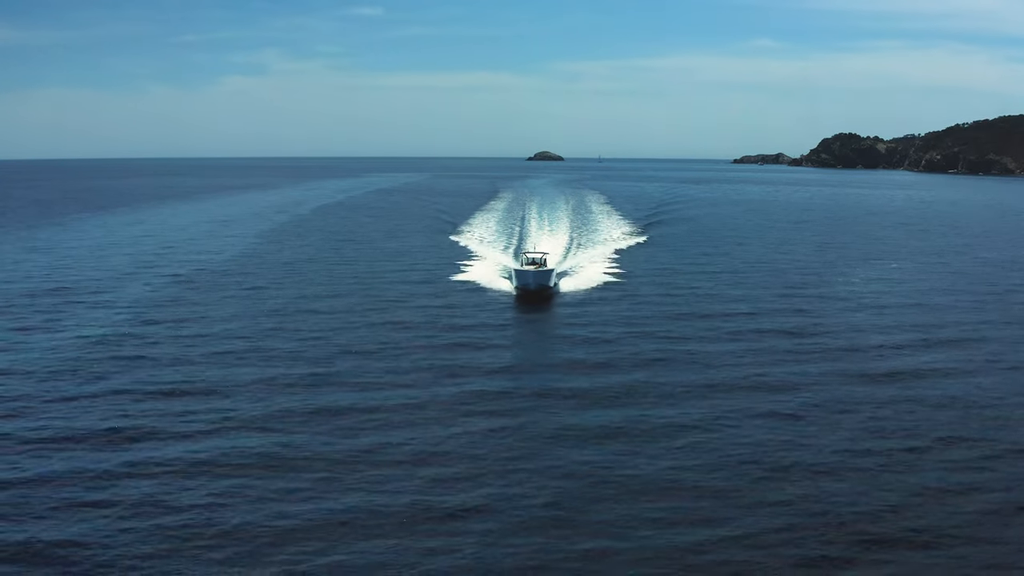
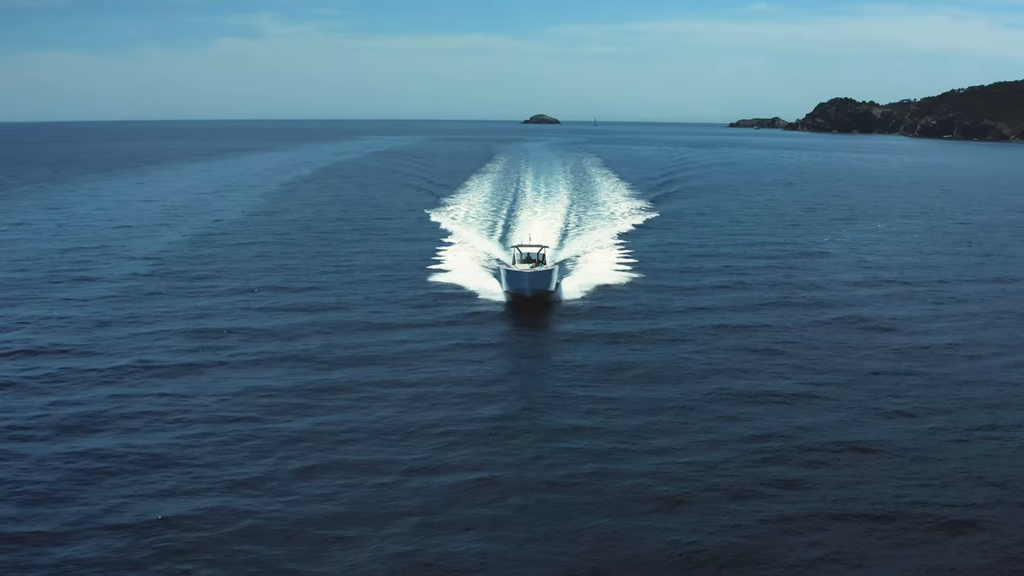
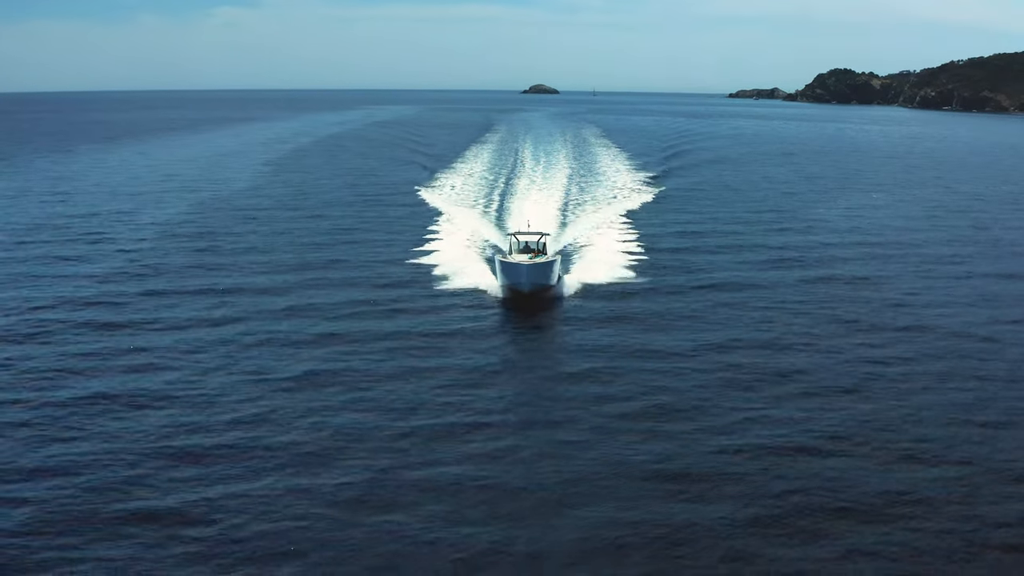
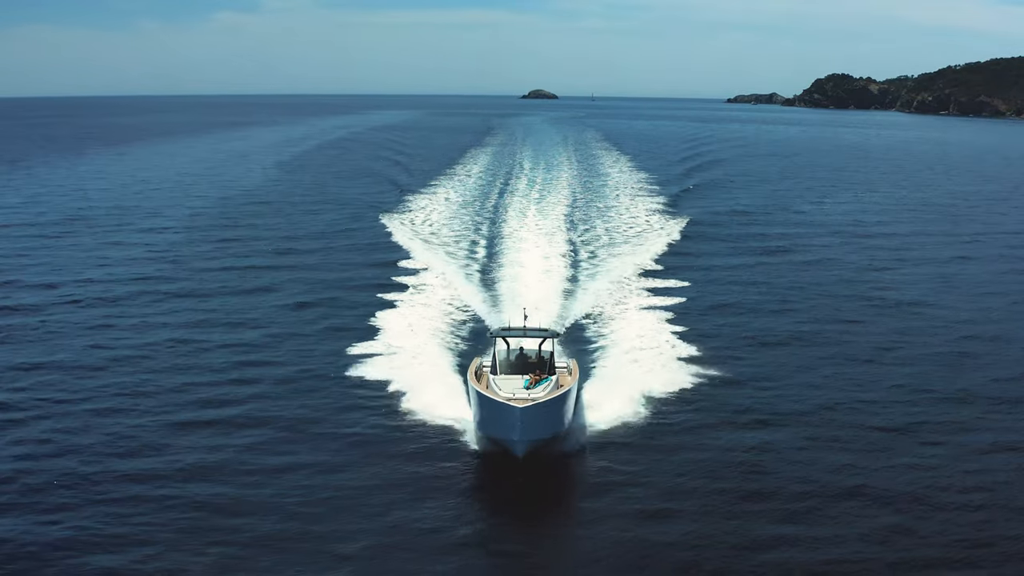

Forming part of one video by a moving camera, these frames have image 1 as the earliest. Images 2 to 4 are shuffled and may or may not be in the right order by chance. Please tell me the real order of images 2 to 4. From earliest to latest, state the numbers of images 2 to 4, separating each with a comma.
2, 3, 4
